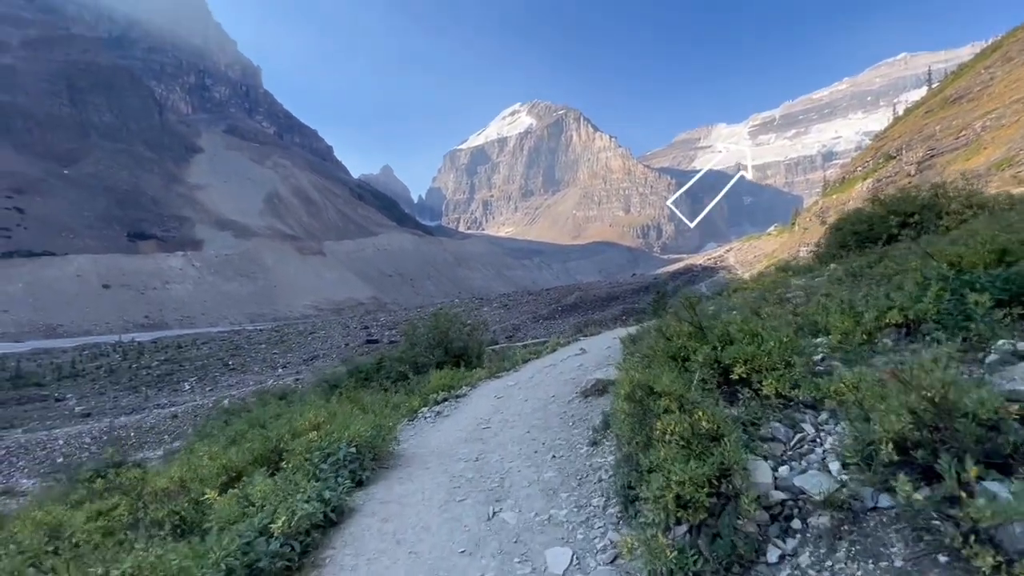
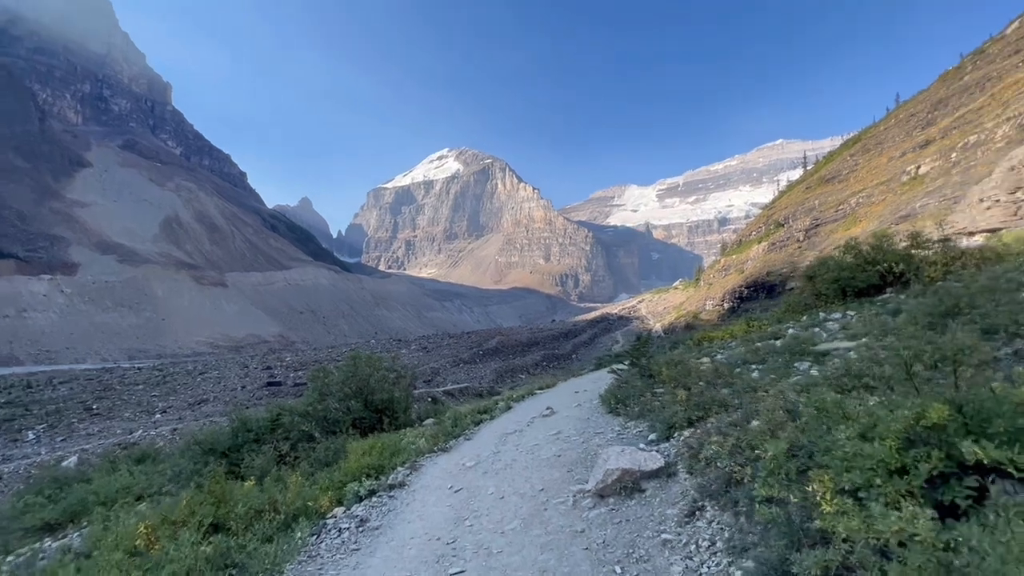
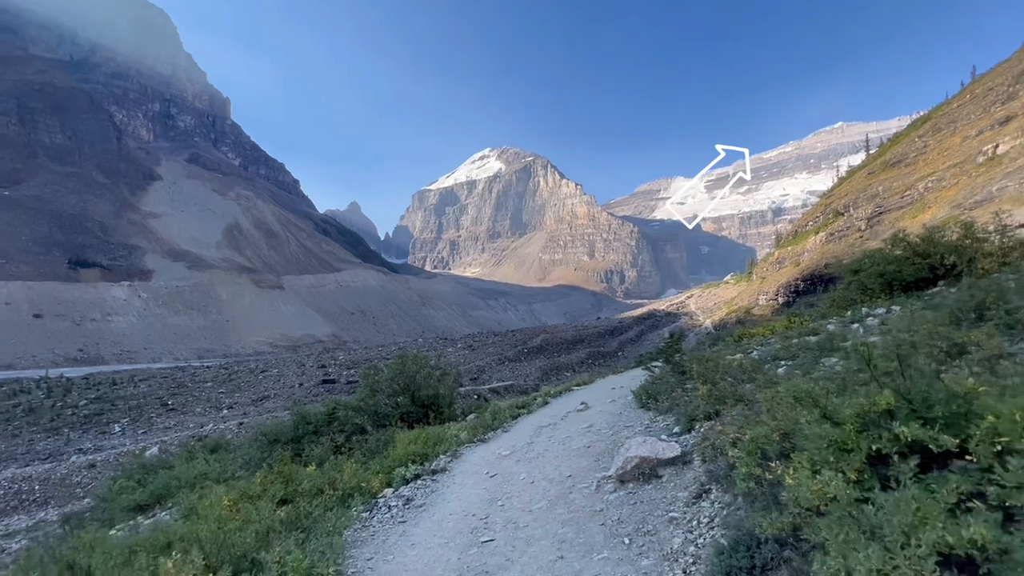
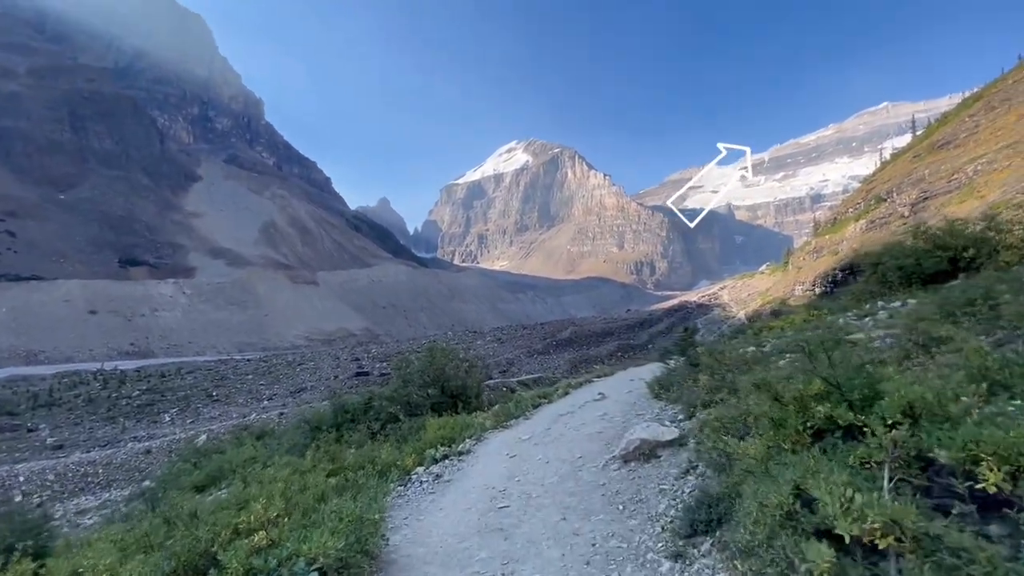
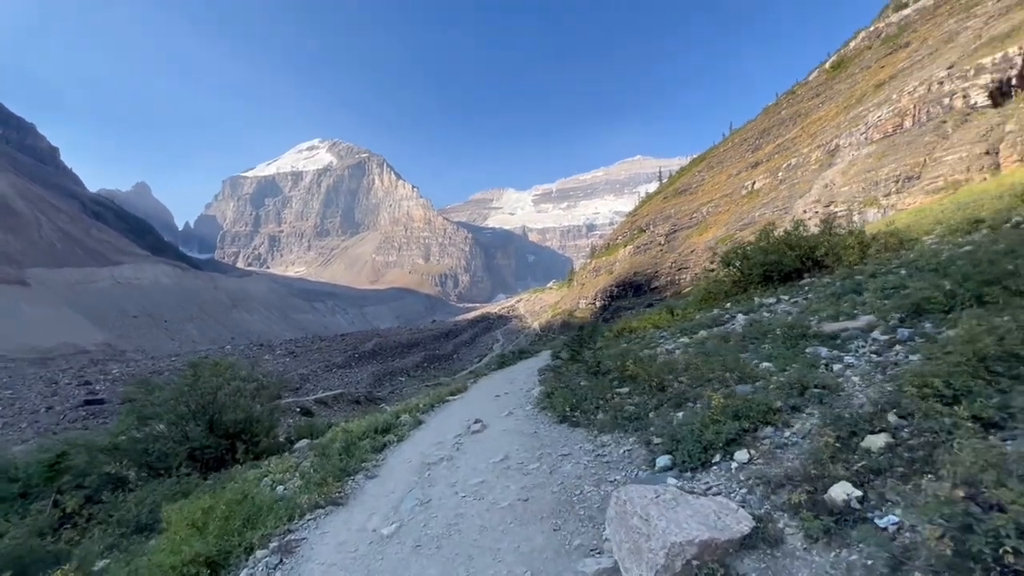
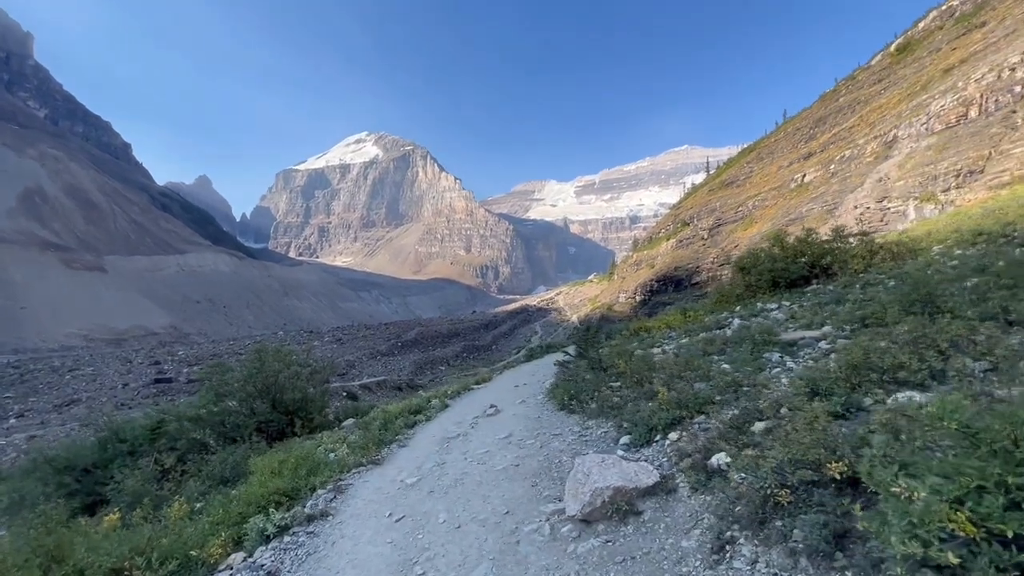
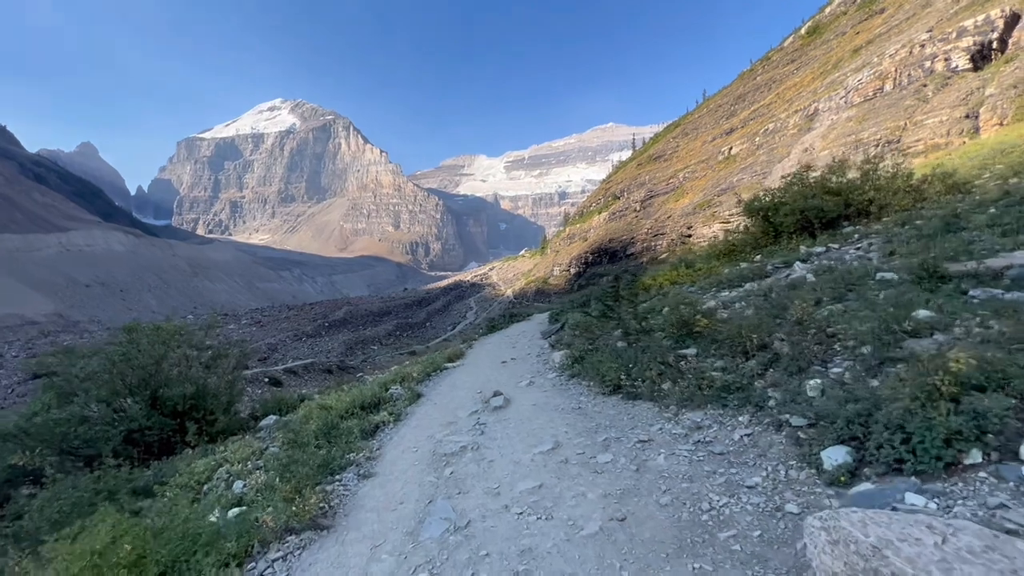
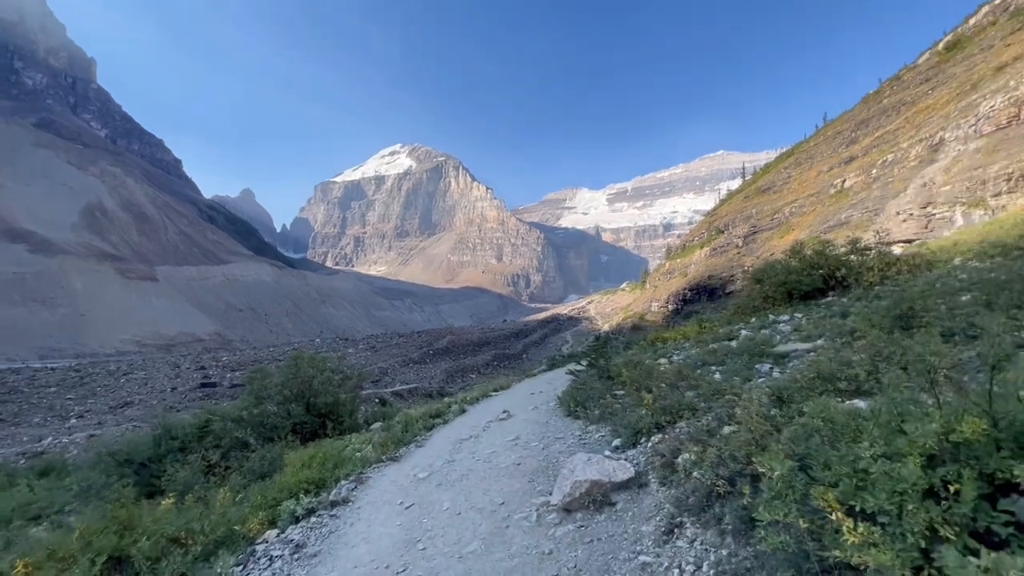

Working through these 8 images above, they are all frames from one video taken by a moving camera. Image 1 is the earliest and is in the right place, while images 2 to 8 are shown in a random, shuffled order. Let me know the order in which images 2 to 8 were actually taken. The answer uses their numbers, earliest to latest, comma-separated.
4, 3, 2, 8, 6, 5, 7
